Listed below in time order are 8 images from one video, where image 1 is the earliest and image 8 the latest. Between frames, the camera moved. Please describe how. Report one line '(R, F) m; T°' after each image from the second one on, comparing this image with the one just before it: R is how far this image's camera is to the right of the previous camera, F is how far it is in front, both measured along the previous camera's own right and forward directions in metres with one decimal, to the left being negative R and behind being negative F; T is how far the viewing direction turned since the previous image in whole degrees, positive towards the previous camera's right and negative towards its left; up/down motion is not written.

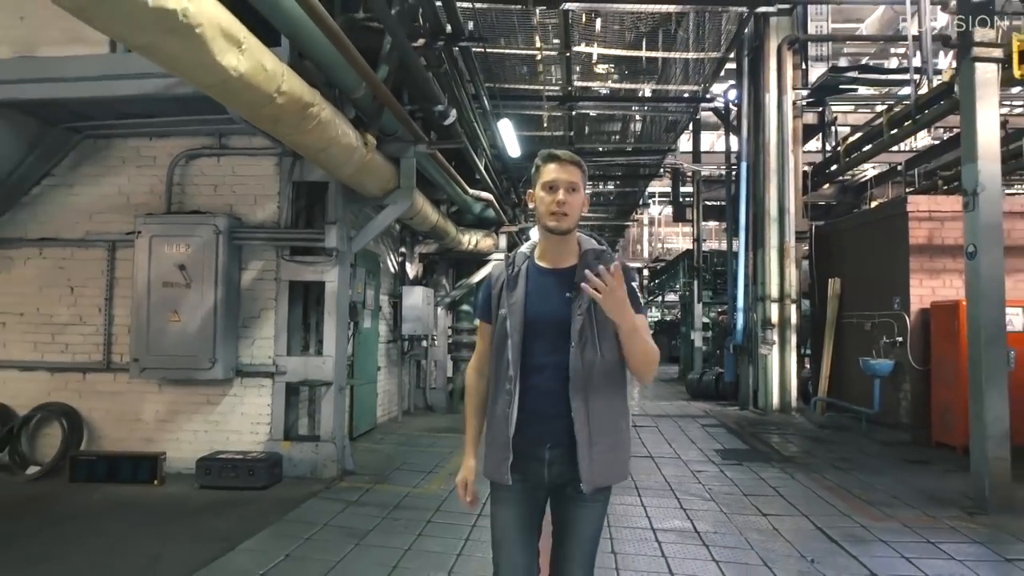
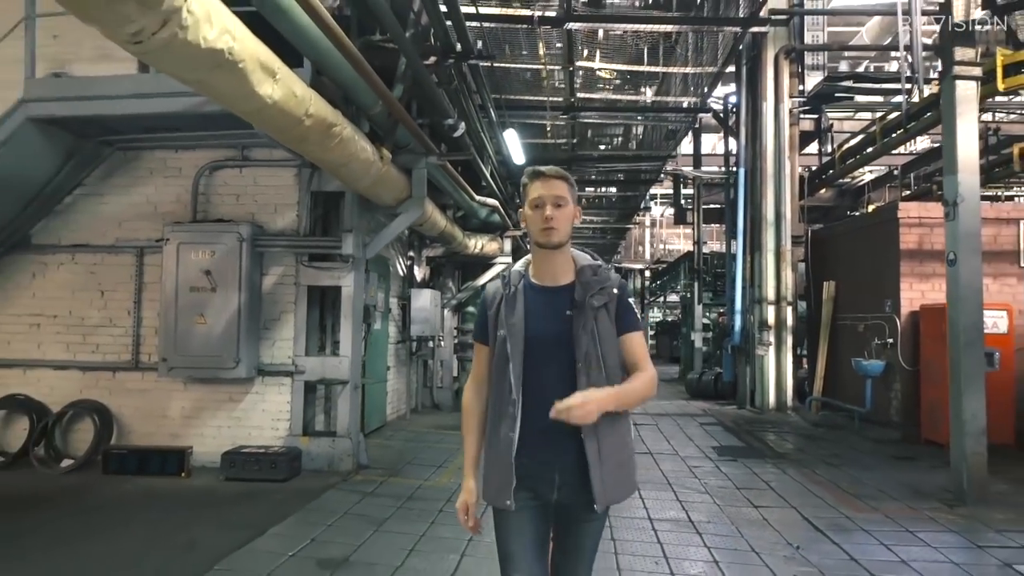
(0.0, -0.3) m; 0°
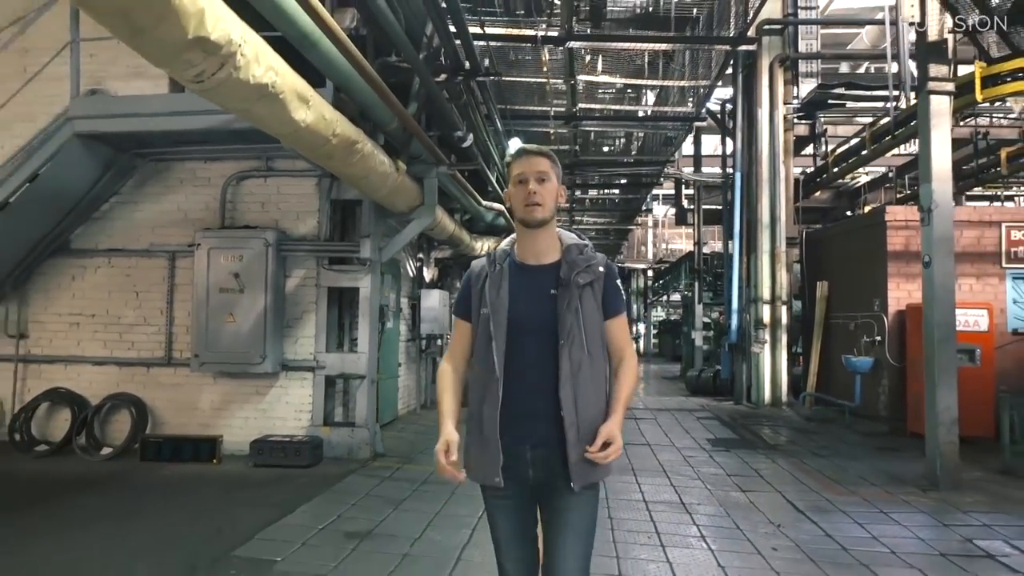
(0.0, -0.4) m; 0°
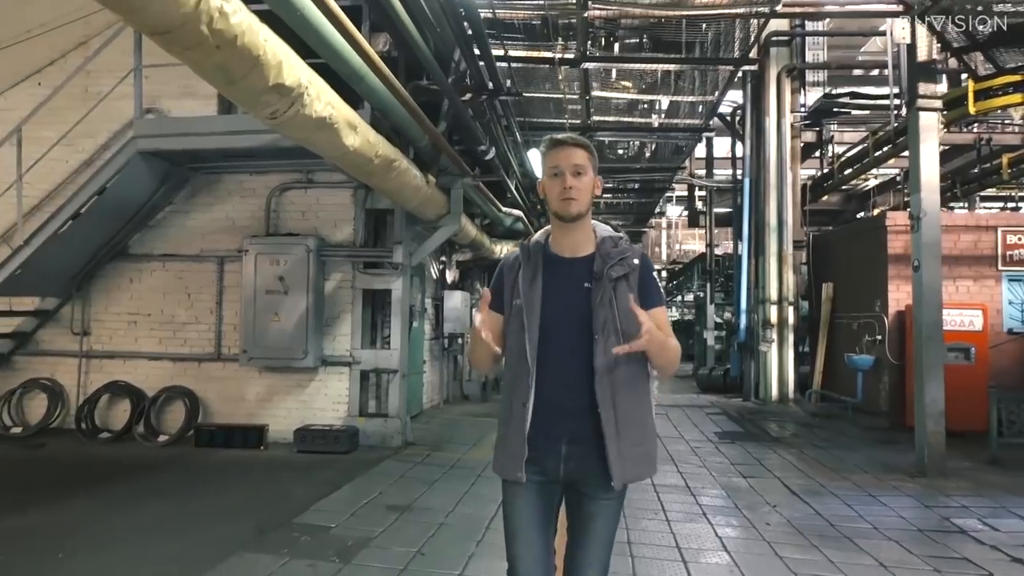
(0.0, -0.5) m; -1°
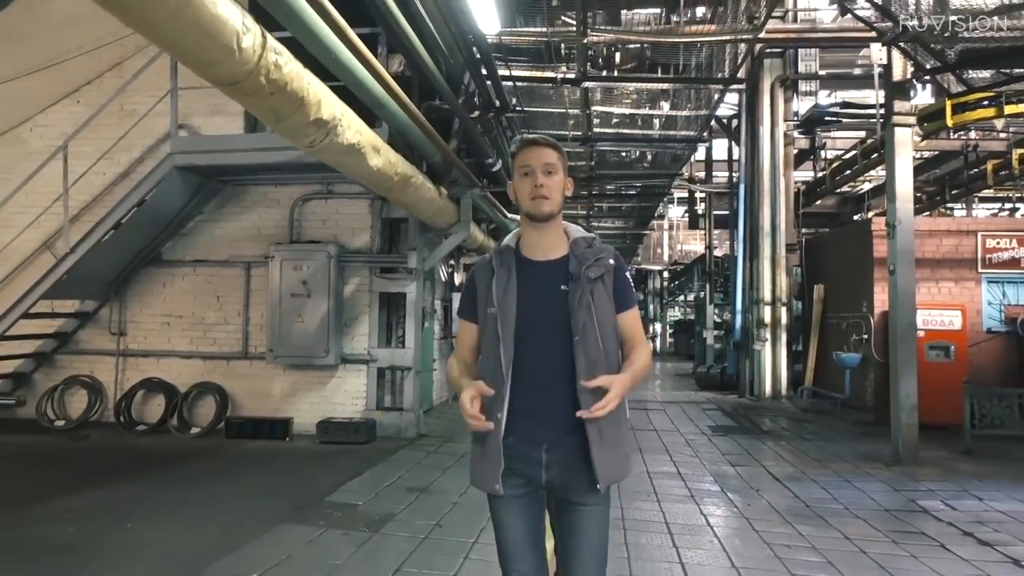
(0.0, -0.5) m; 0°
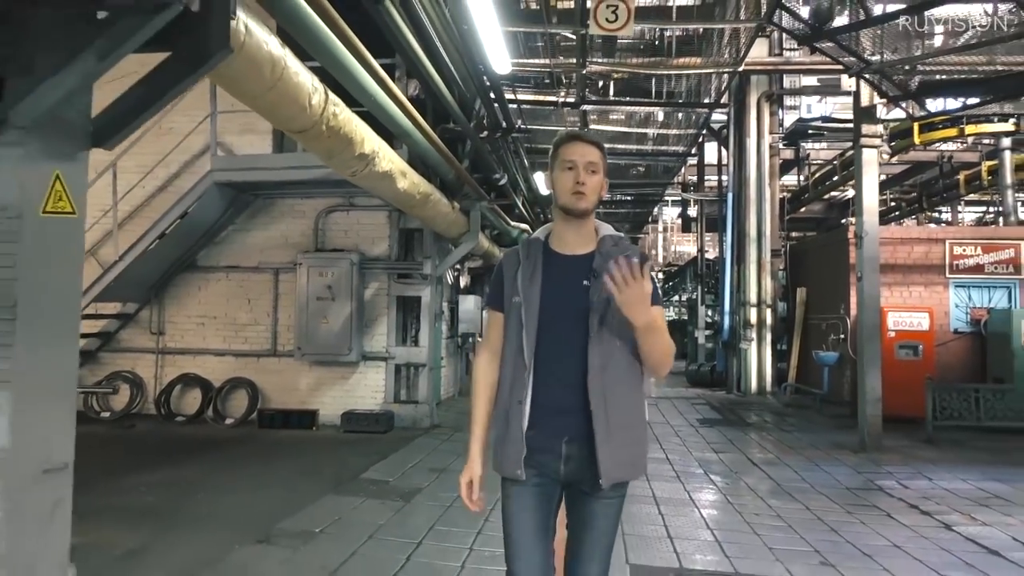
(-0.1, -0.7) m; 0°
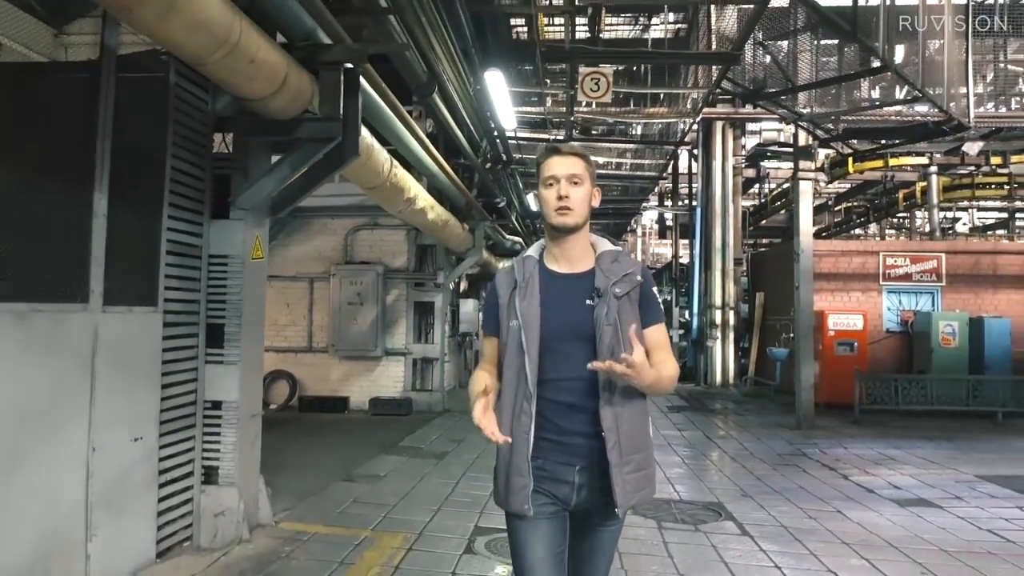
(-0.2, -1.5) m; +1°
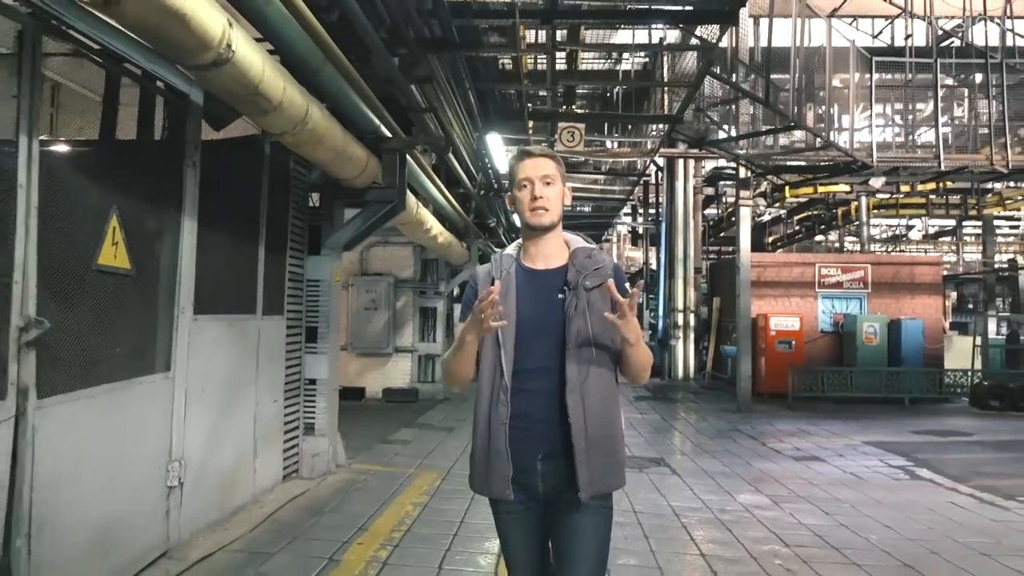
(-0.2, -1.7) m; +2°
